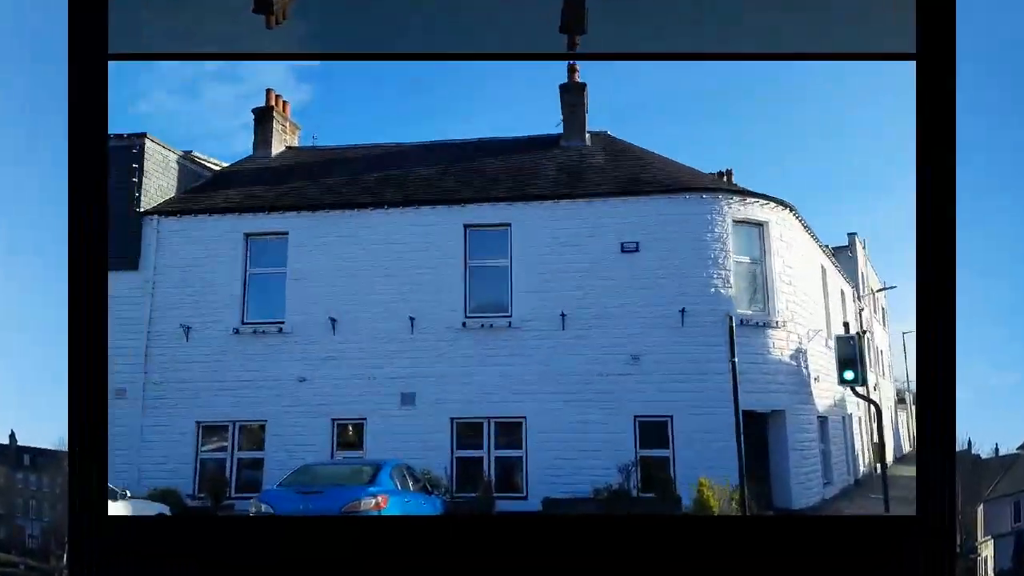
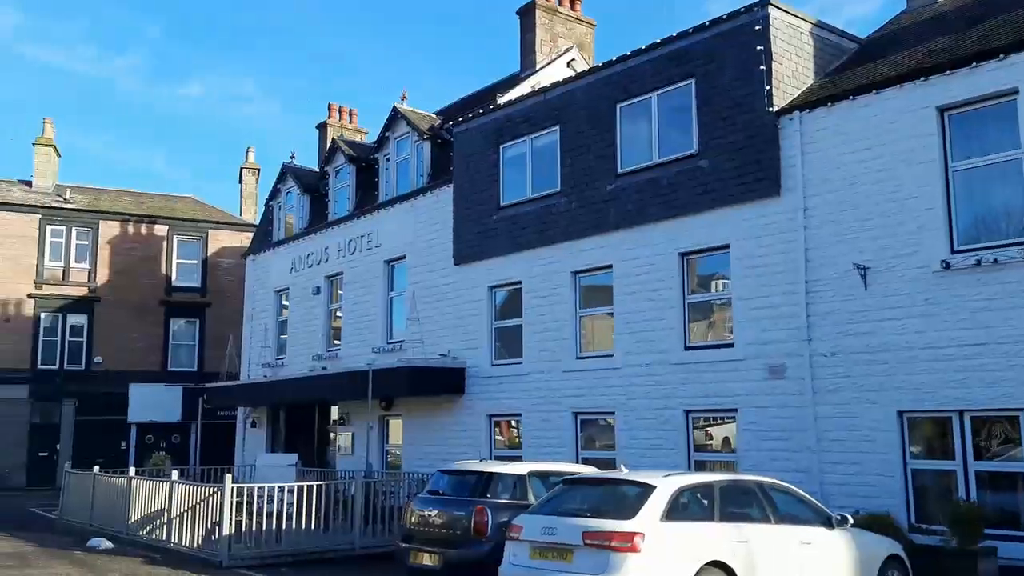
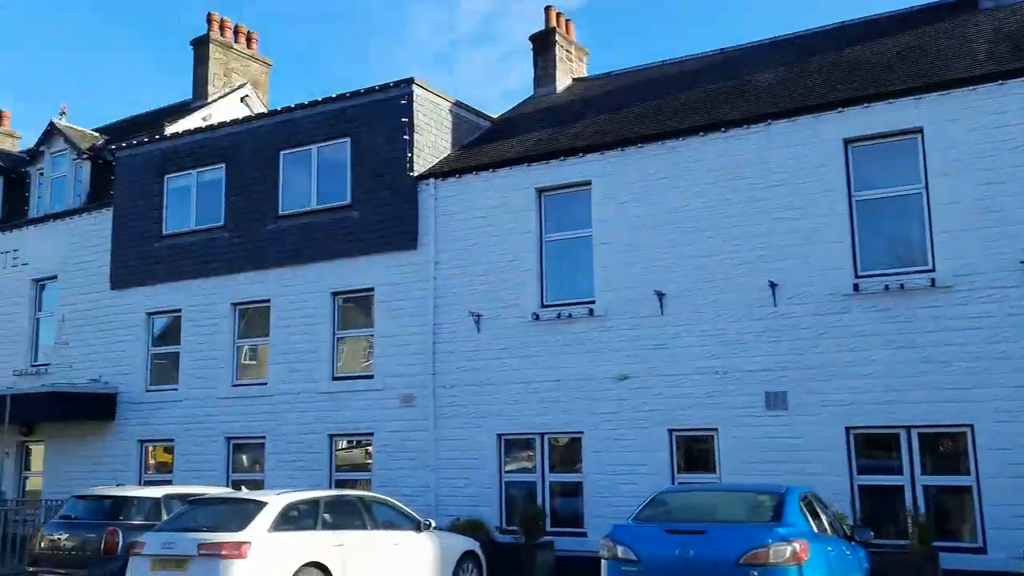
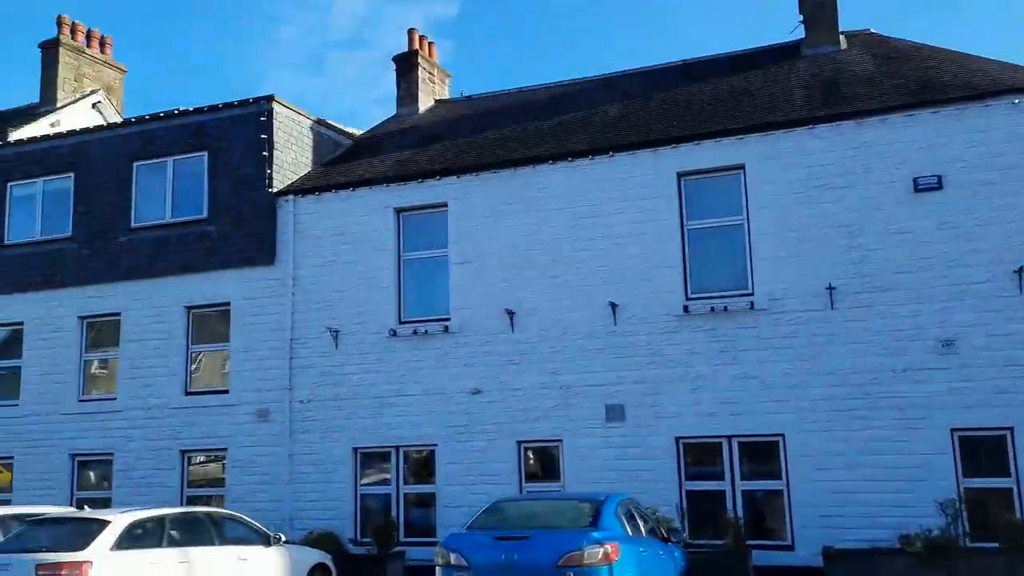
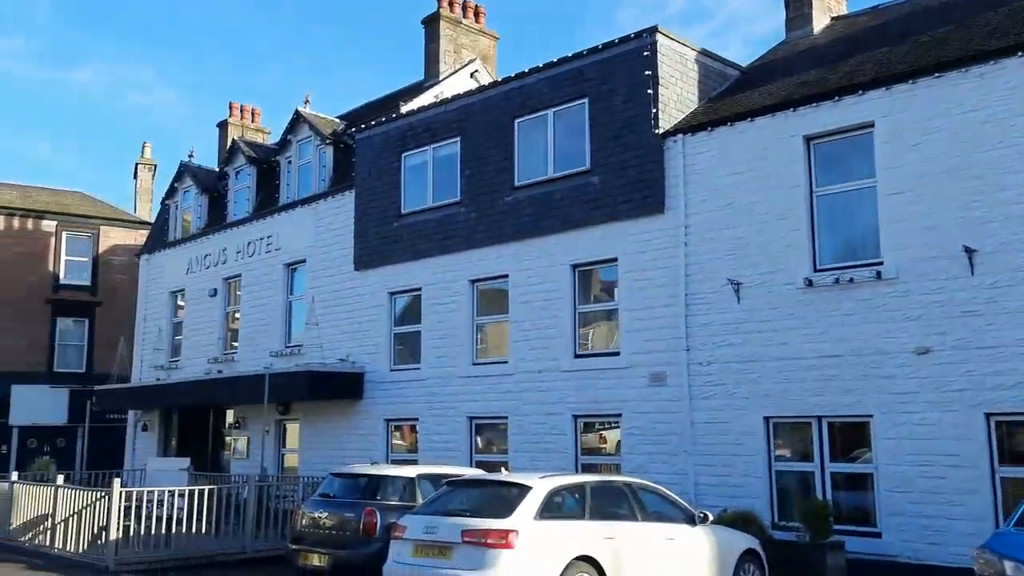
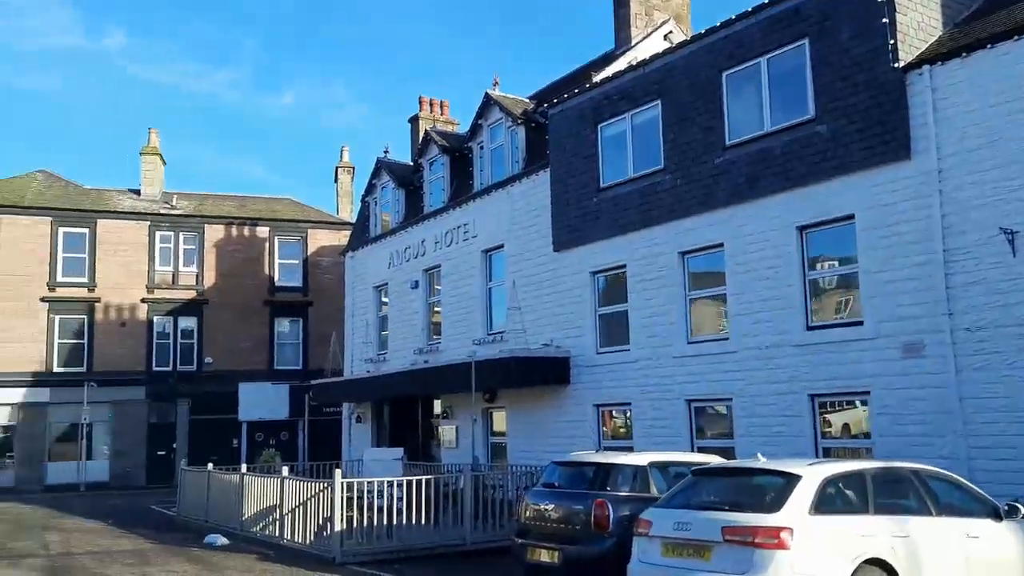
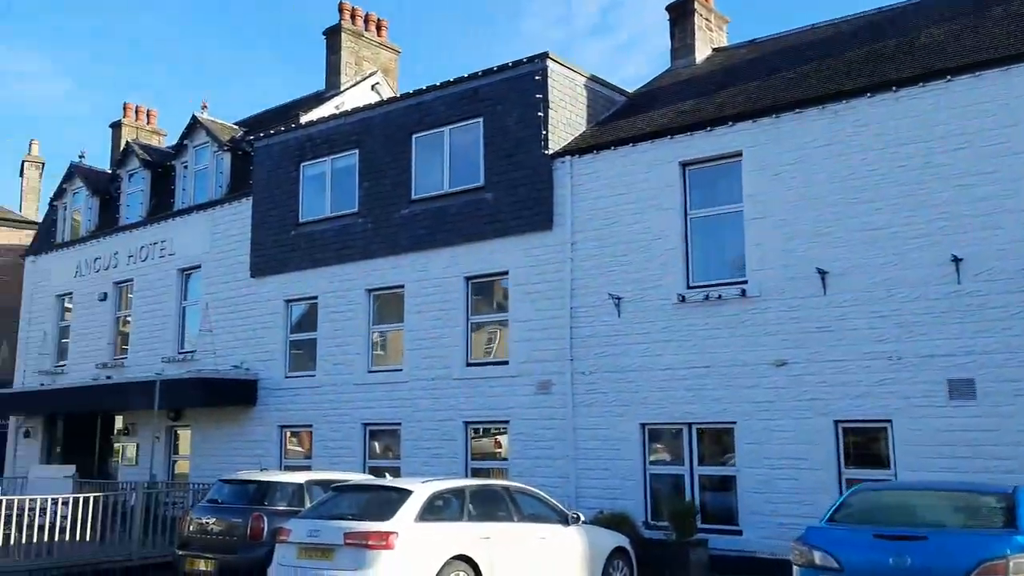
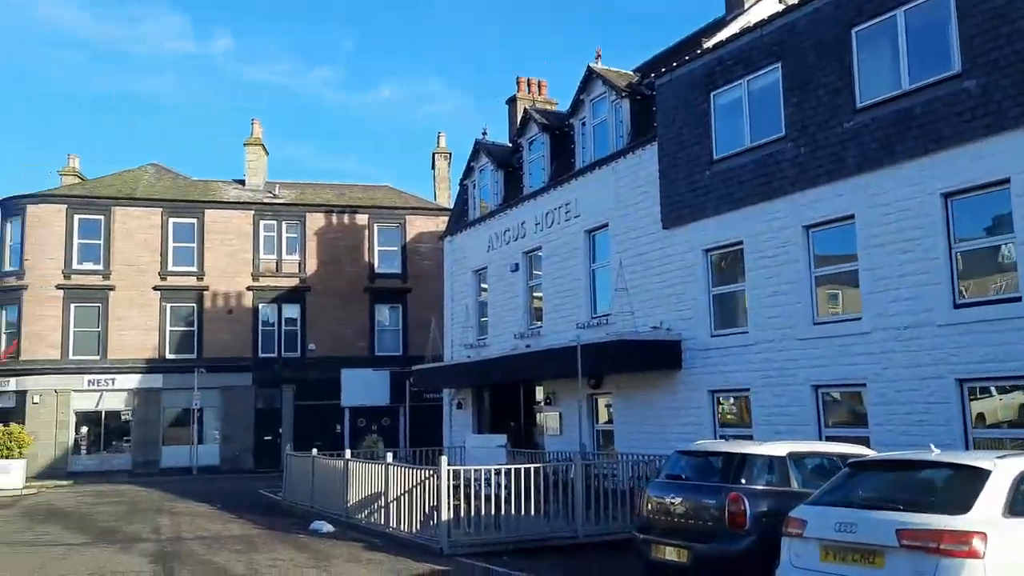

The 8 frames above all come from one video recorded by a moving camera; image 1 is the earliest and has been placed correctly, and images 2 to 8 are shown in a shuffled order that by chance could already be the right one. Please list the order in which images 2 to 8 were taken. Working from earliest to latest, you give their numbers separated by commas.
4, 3, 7, 5, 2, 6, 8
